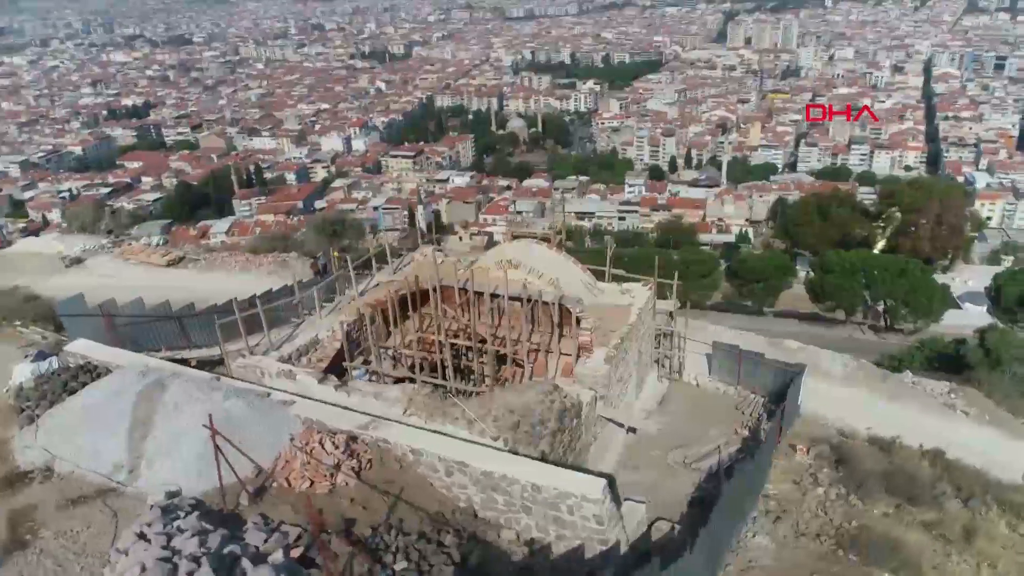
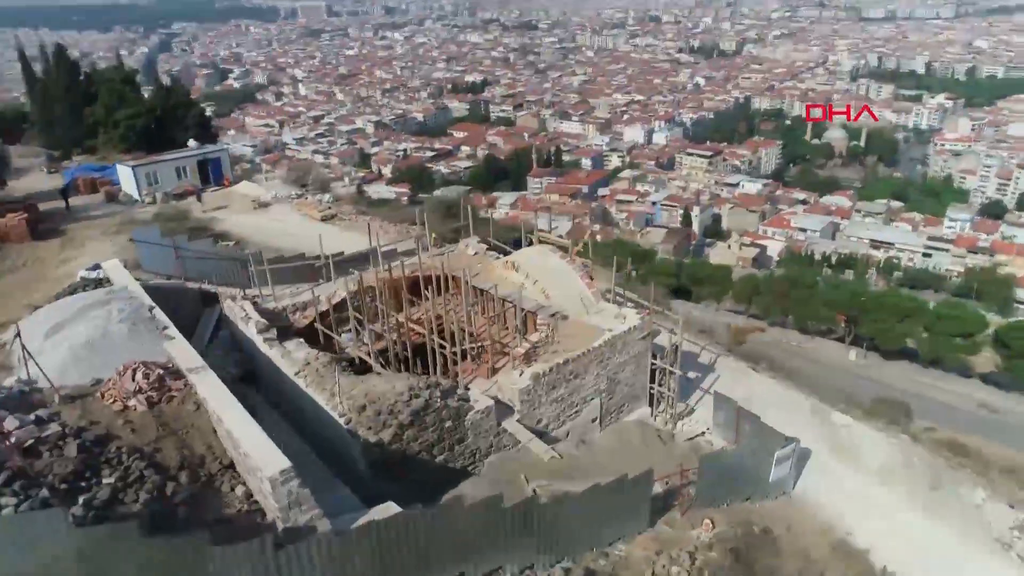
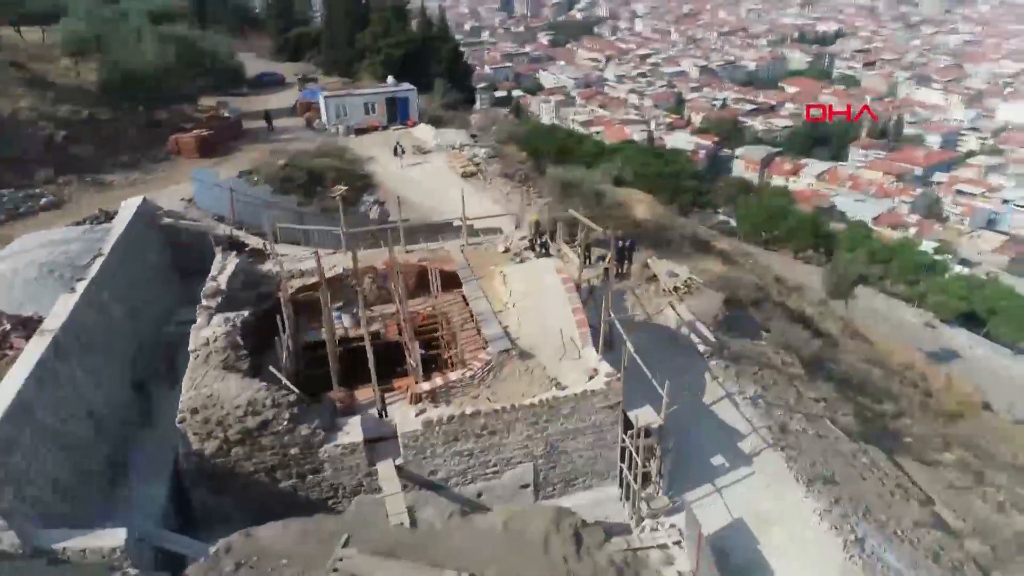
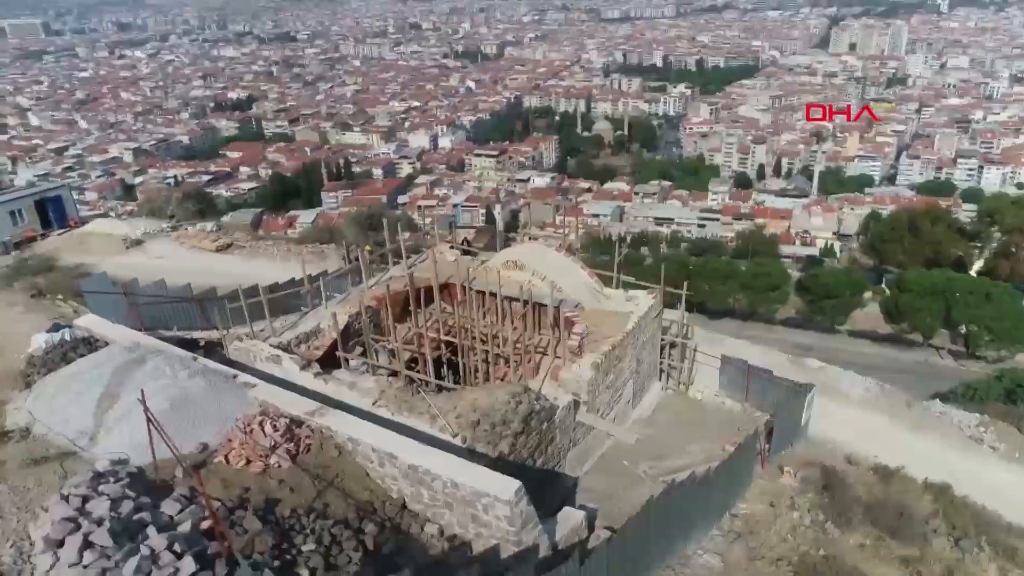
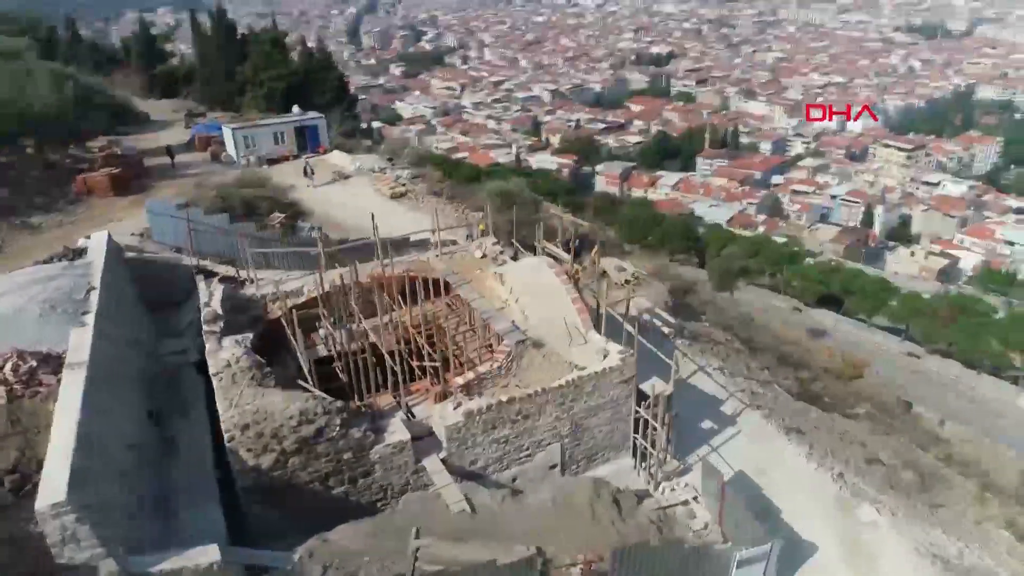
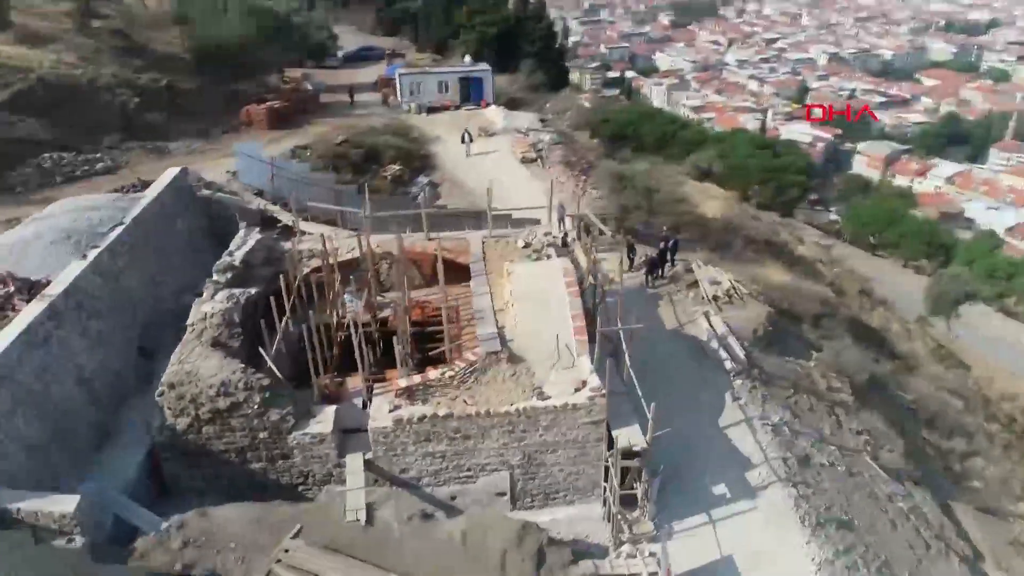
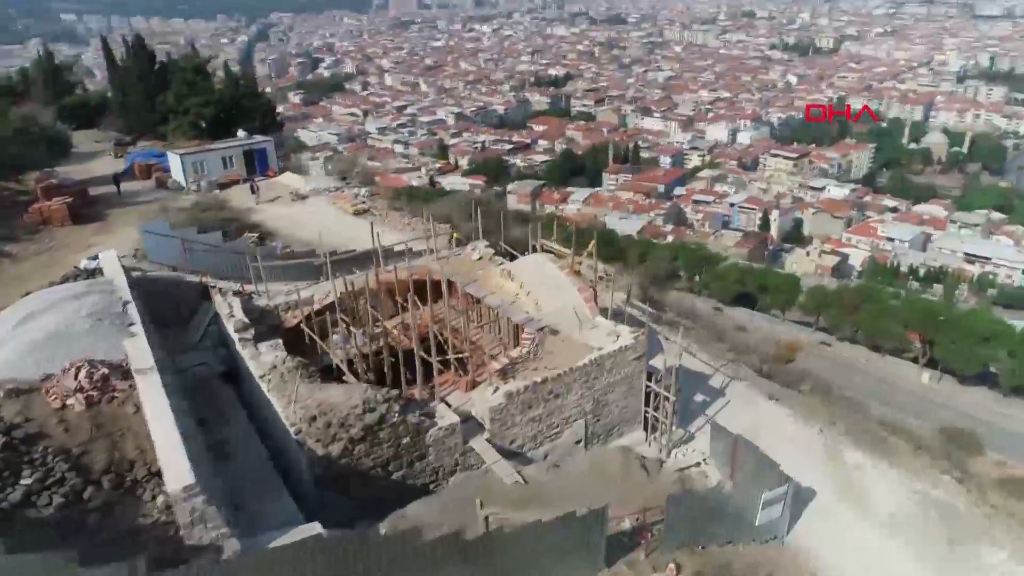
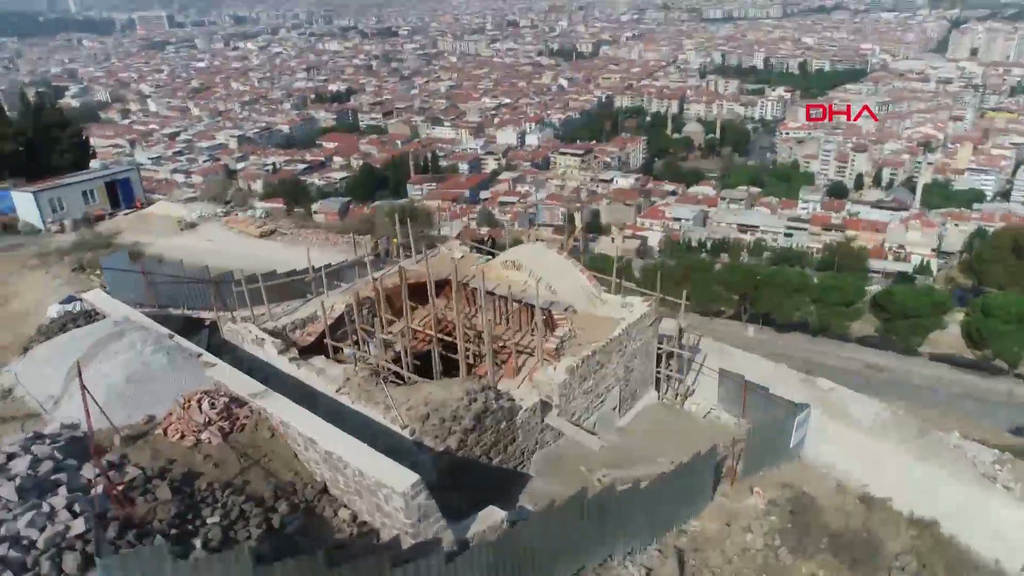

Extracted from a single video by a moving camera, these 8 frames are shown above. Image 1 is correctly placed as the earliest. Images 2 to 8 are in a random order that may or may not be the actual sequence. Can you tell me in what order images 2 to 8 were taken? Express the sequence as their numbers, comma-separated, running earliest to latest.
4, 8, 2, 7, 5, 3, 6
